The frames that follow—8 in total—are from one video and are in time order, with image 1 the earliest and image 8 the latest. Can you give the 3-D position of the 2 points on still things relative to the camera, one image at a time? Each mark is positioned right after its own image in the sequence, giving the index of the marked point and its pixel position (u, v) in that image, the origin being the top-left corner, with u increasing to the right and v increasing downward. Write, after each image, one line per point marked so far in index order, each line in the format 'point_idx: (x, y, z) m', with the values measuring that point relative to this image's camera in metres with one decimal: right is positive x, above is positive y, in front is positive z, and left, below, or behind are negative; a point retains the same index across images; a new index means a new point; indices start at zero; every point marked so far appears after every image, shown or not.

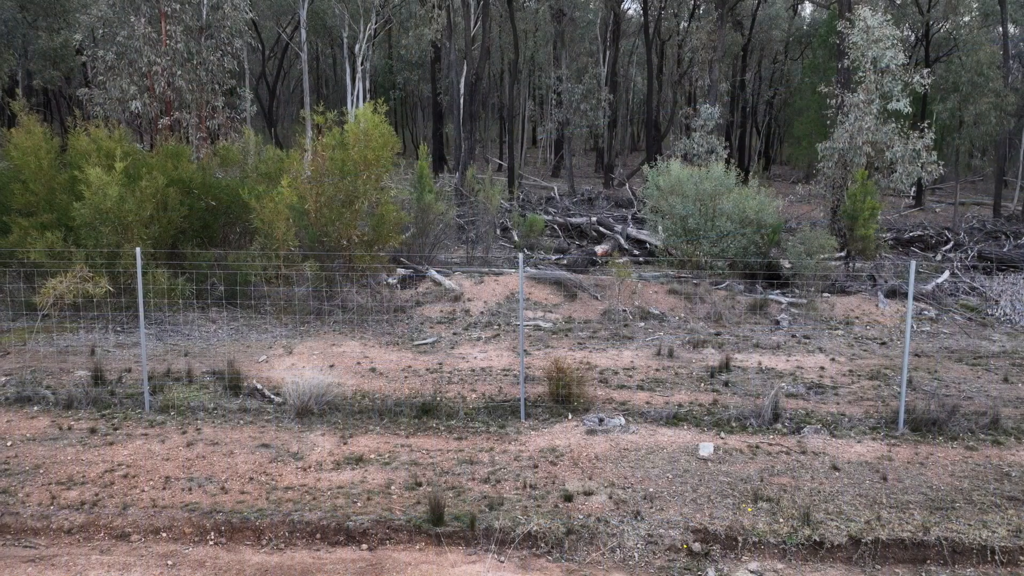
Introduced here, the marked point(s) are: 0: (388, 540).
0: (-0.7, -1.5, +5.8) m
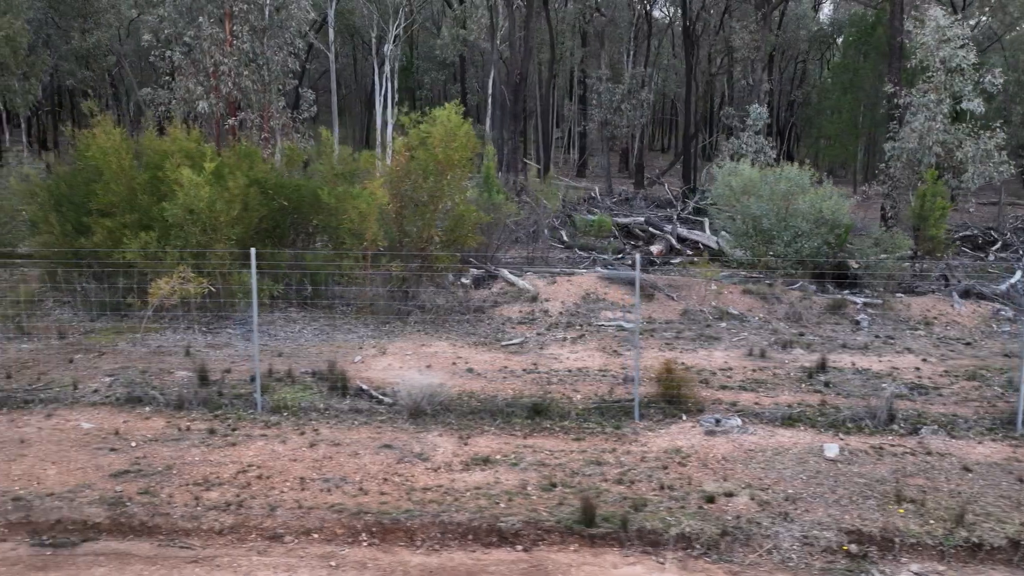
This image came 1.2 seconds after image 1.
0: (+0.2, -1.5, +5.7) m
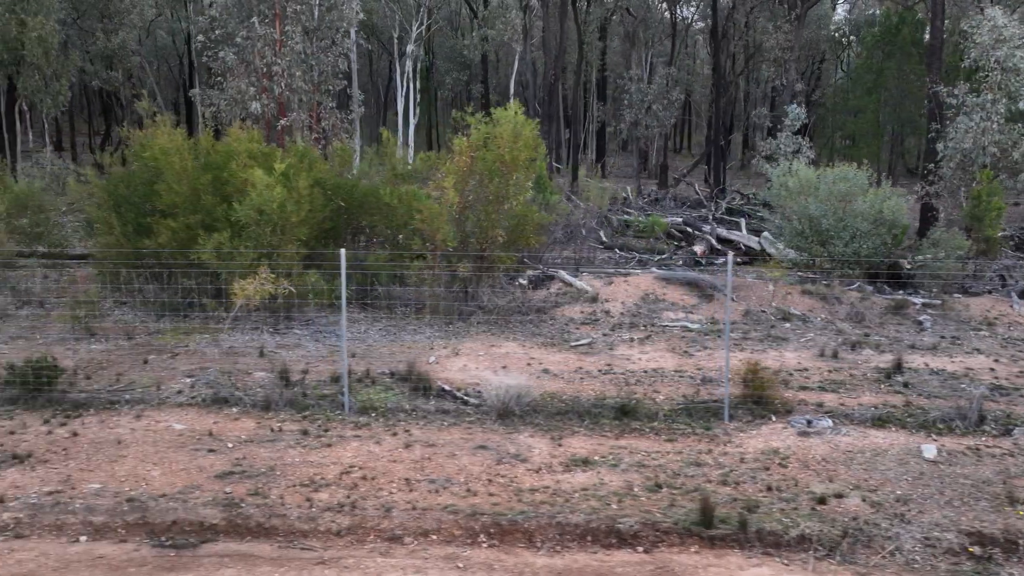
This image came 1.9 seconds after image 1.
0: (+0.9, -1.5, +5.7) m
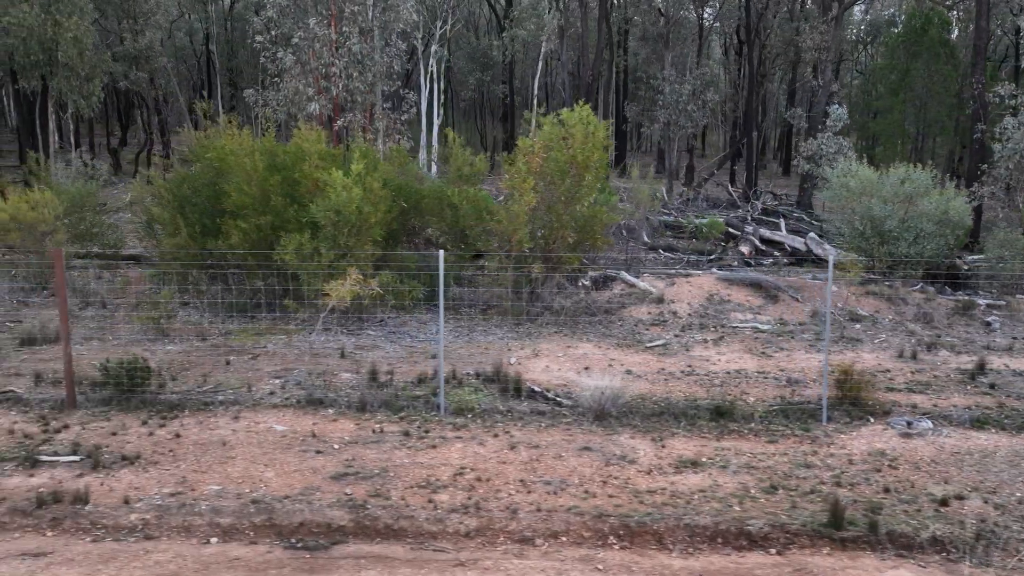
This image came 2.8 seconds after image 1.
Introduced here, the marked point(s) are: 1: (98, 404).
0: (+1.7, -1.5, +5.7) m
1: (-3.4, -1.0, +8.1) m
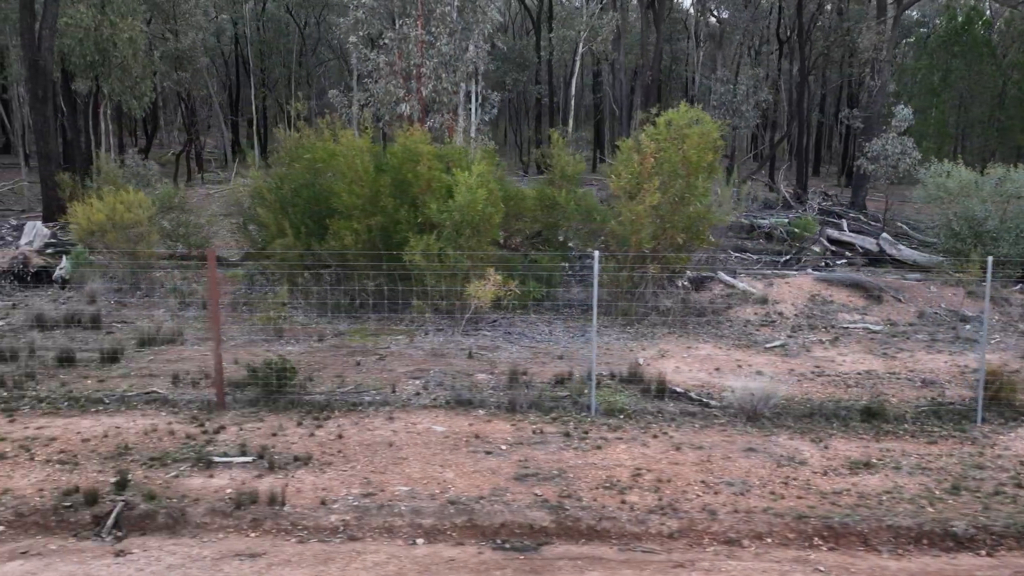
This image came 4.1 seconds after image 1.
0: (+2.9, -1.5, +5.7) m
1: (-2.2, -1.0, +8.1) m
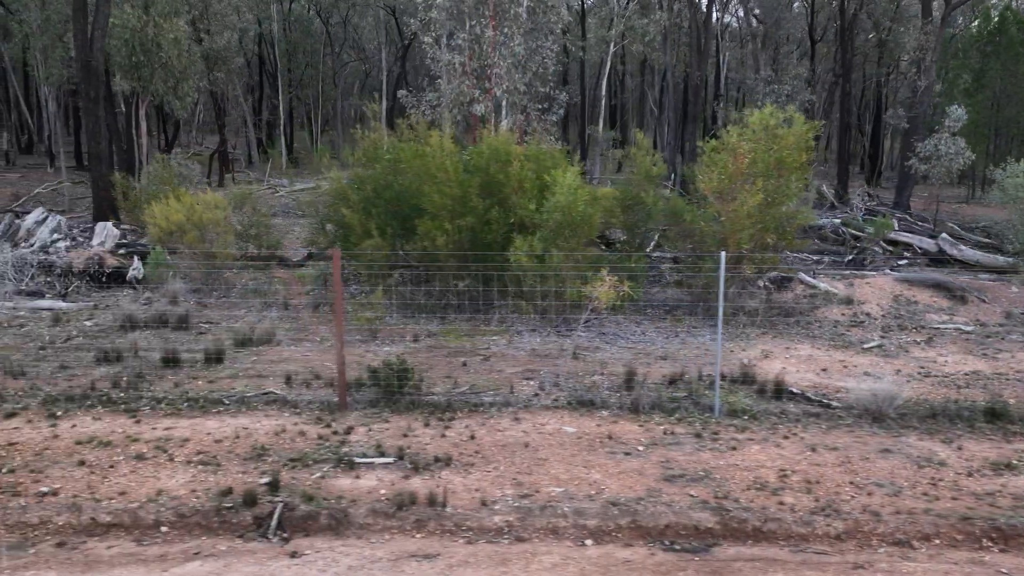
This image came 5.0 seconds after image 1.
0: (+3.9, -1.5, +5.7) m
1: (-1.2, -1.0, +8.1) m
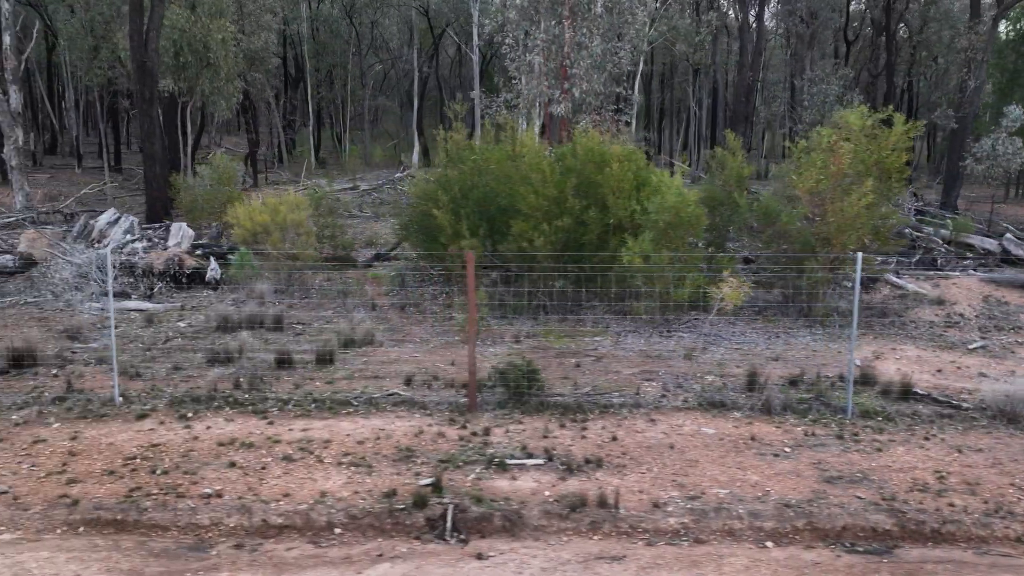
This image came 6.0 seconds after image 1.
0: (+5.0, -1.5, +5.7) m
1: (-0.1, -1.0, +8.1) m
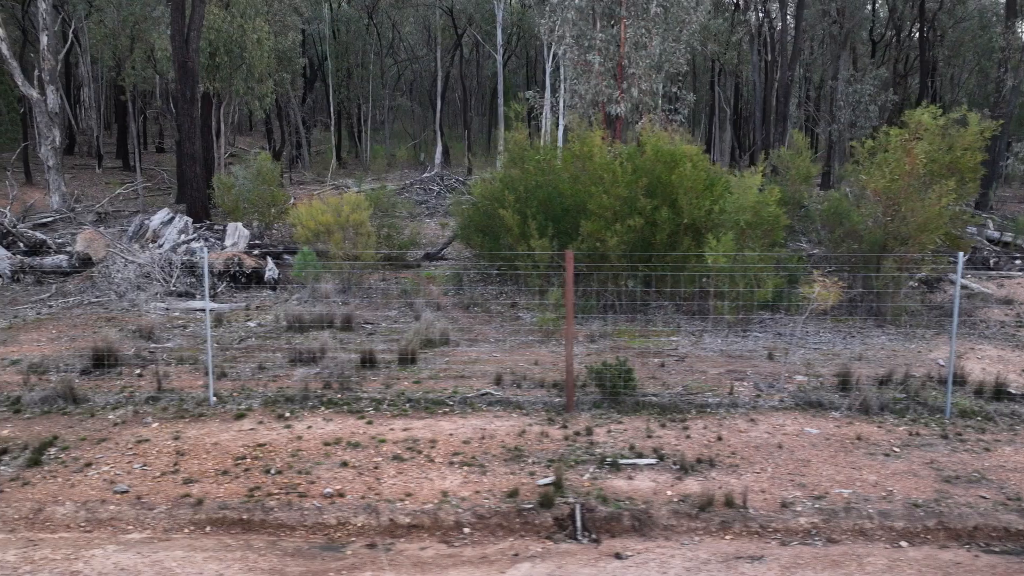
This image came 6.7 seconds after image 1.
0: (+5.7, -1.5, +5.7) m
1: (+0.7, -1.0, +8.1) m
